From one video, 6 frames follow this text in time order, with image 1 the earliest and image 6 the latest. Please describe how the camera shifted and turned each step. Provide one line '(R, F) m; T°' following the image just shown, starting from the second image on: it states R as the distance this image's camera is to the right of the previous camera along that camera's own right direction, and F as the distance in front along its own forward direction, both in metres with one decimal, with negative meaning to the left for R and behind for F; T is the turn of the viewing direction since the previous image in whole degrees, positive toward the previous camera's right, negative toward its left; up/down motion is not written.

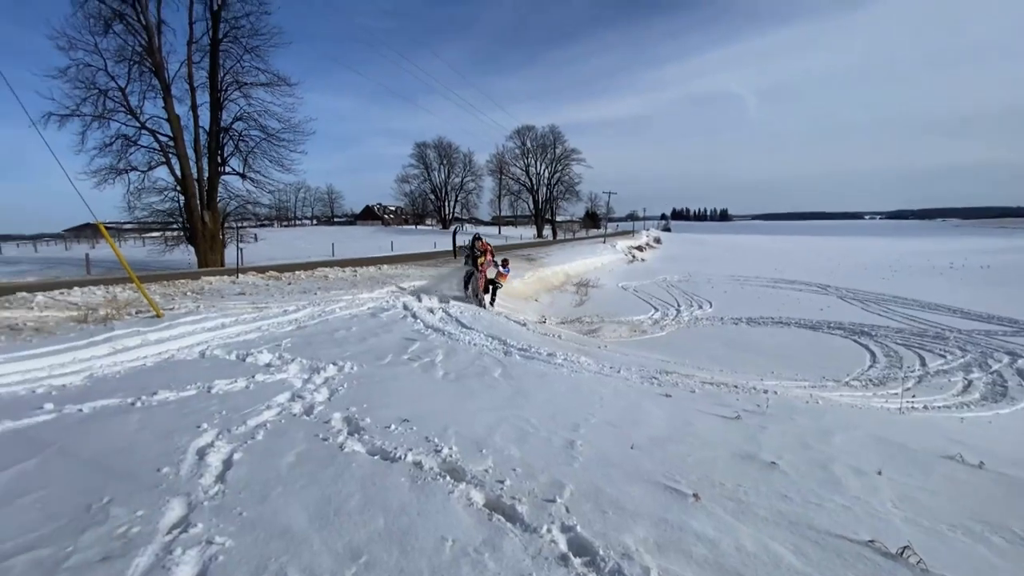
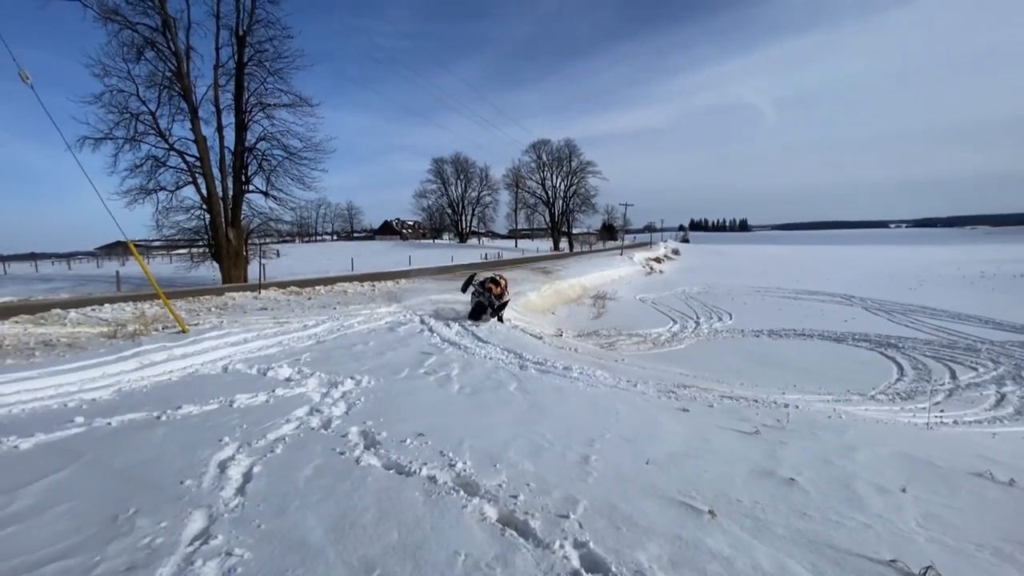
(+0.1, -0.1) m; -2°
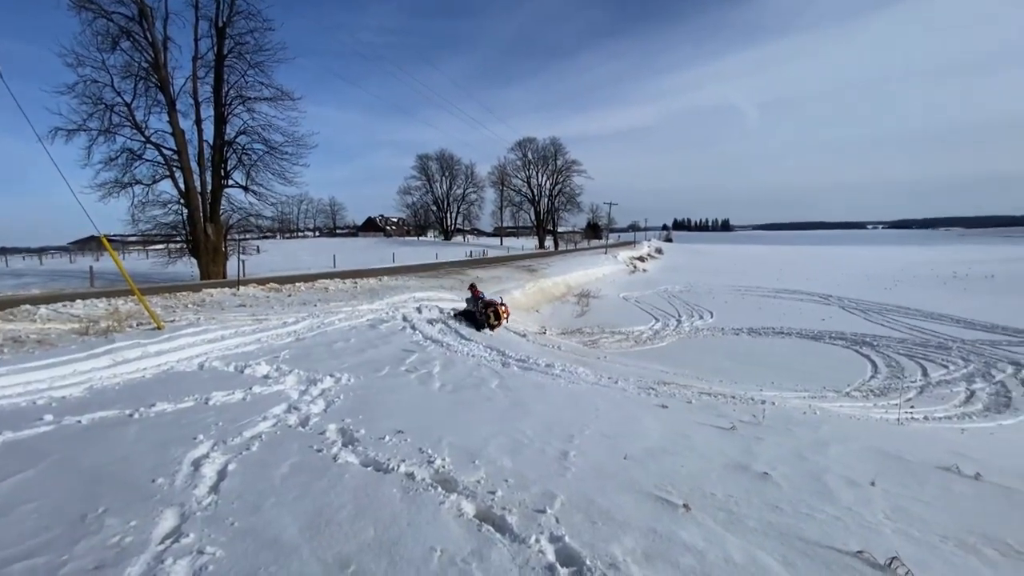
(+0.1, 0.0) m; +2°
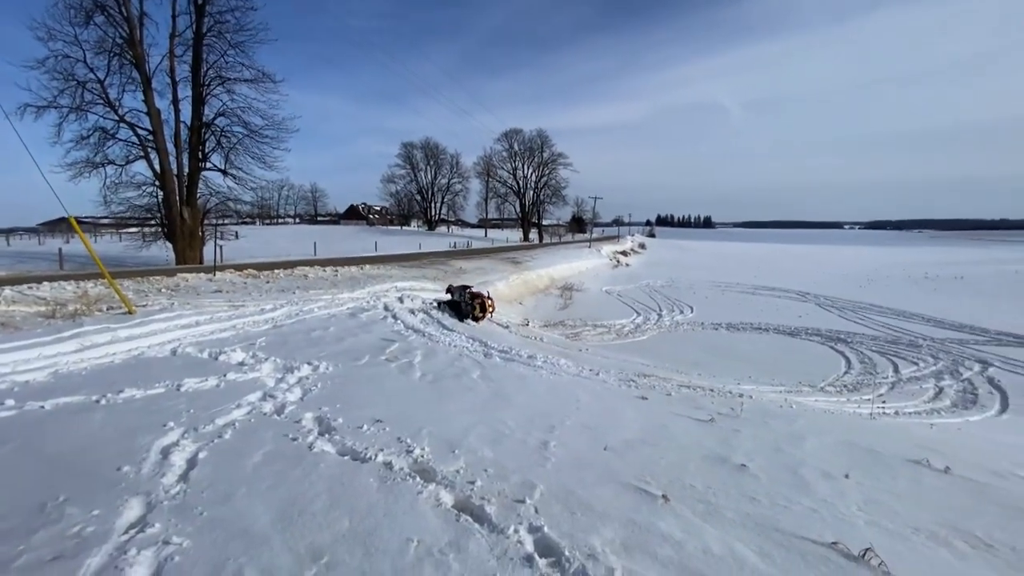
(0.0, +0.1) m; +2°
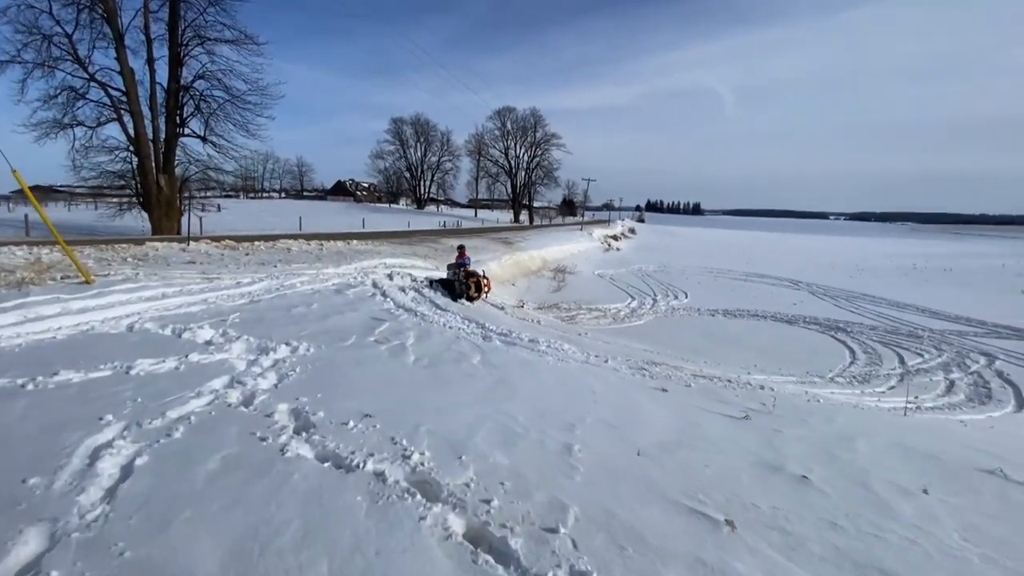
(-0.3, +1.0) m; +1°
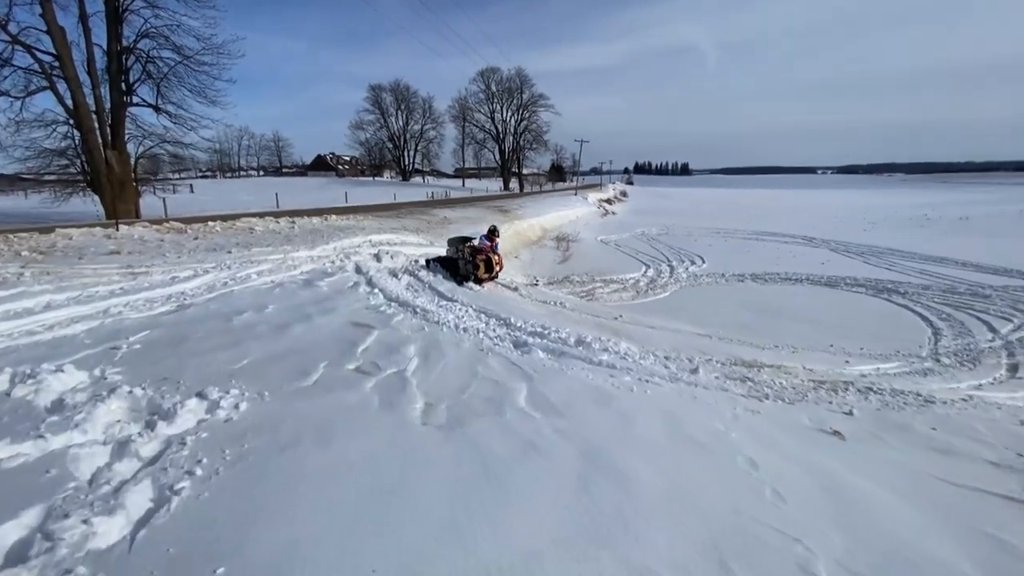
(-0.7, +3.1) m; +1°
